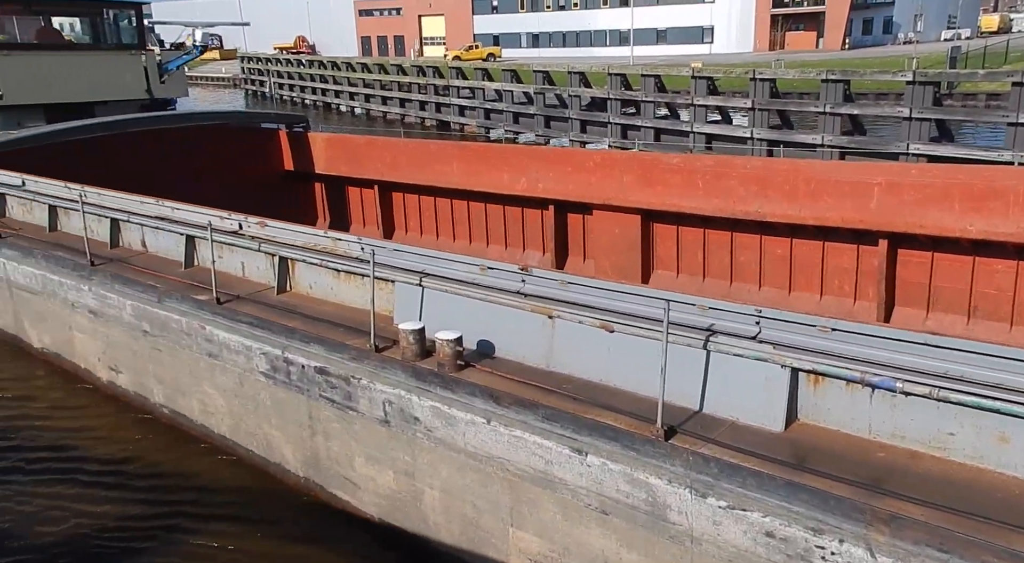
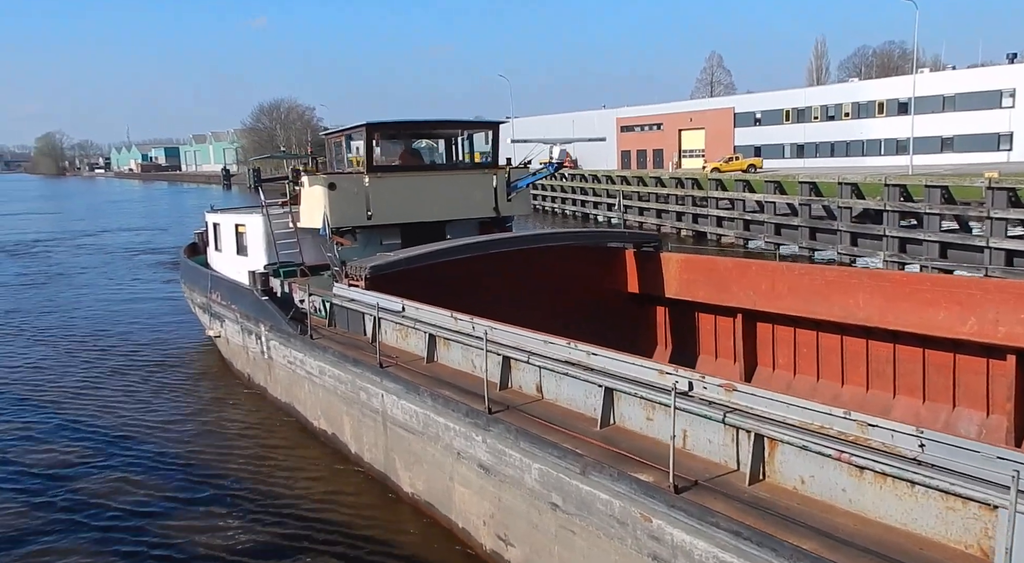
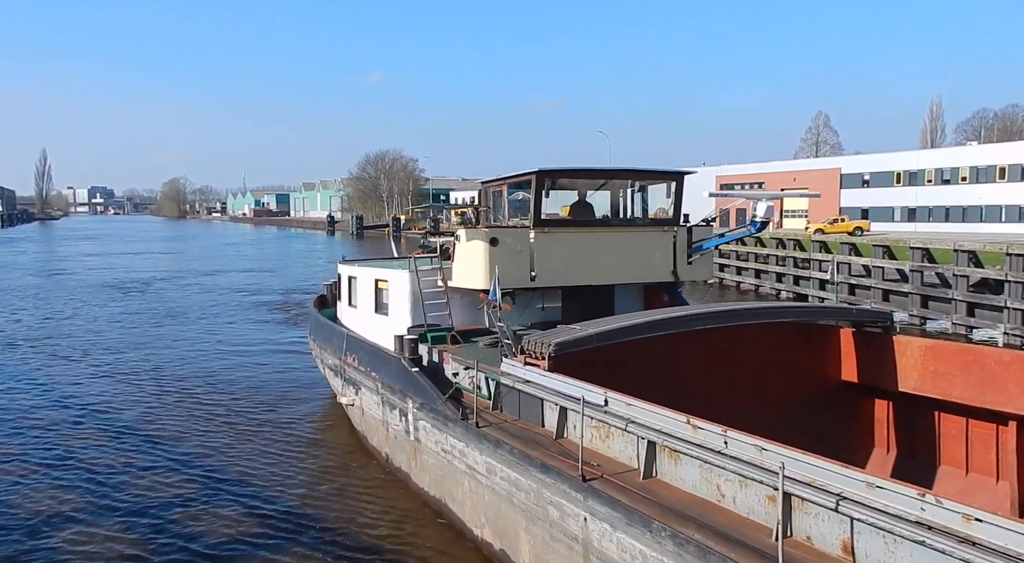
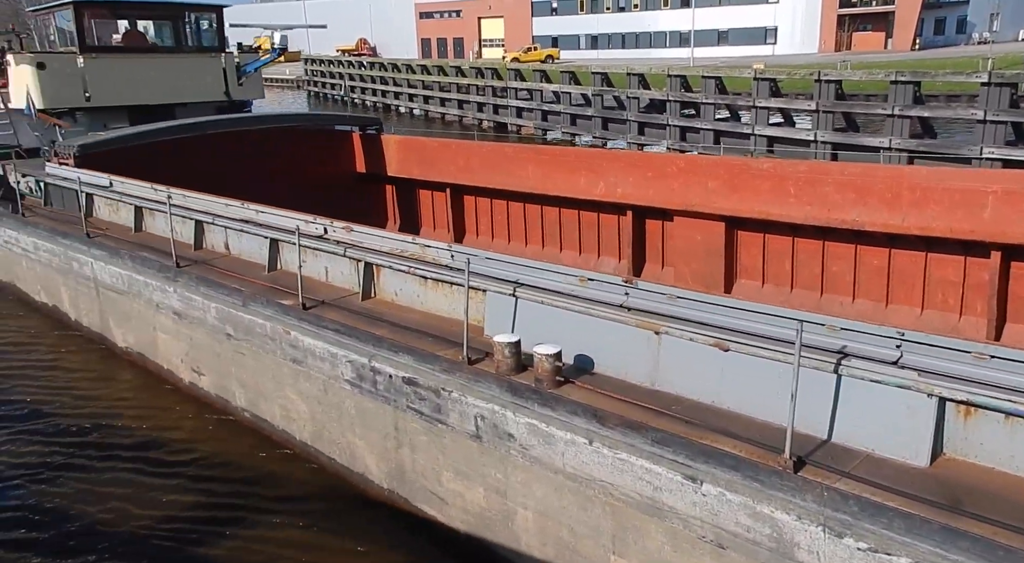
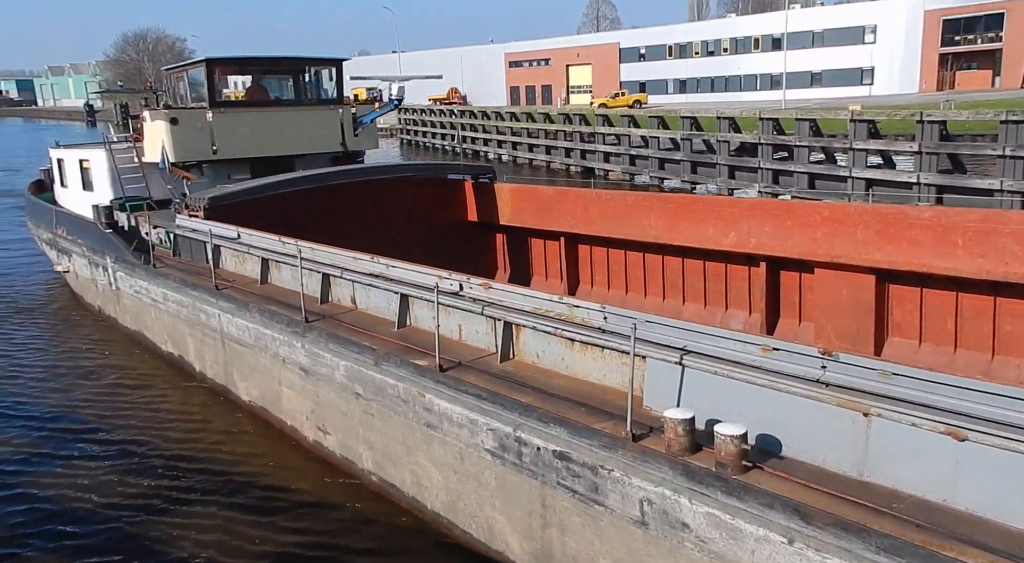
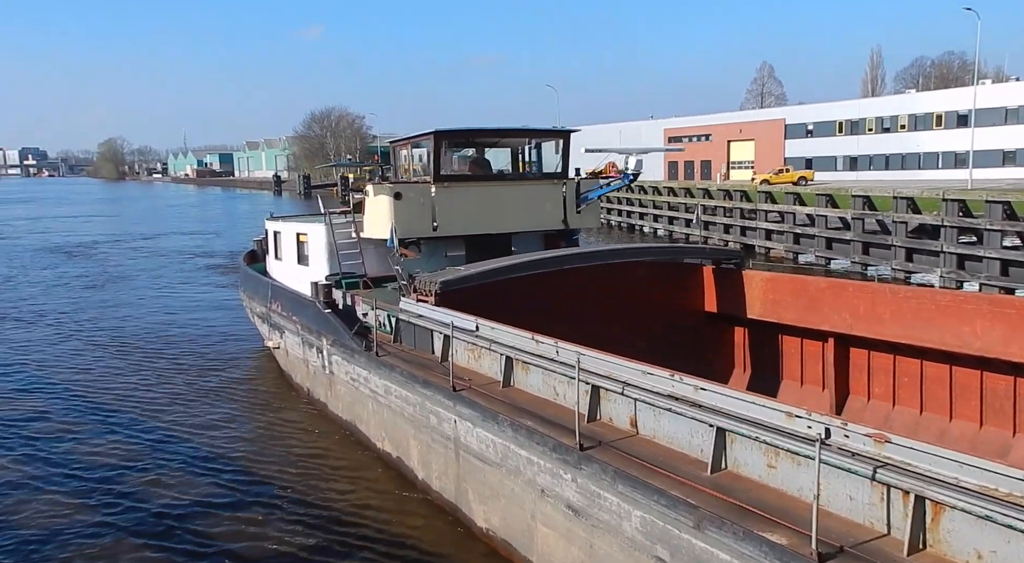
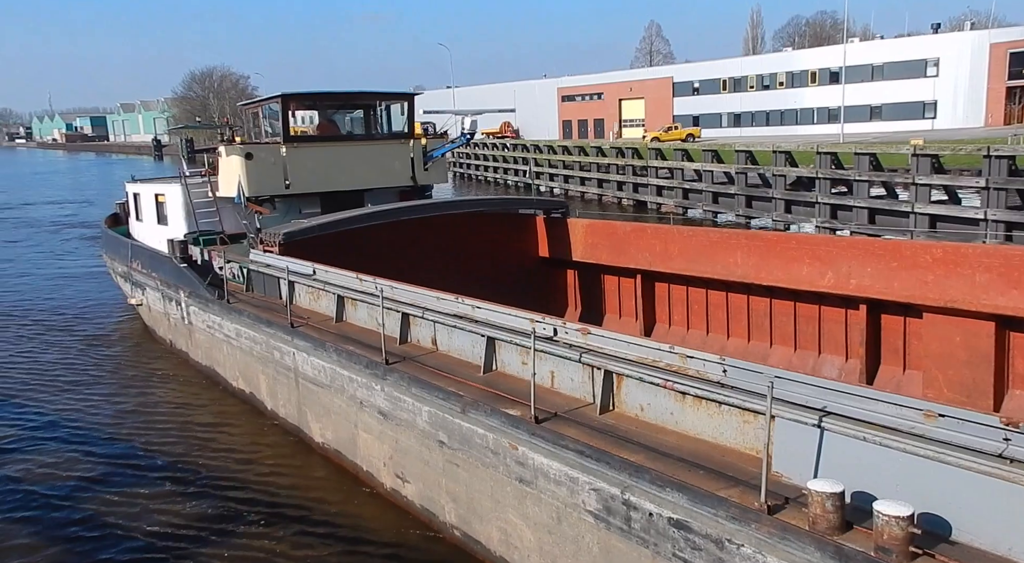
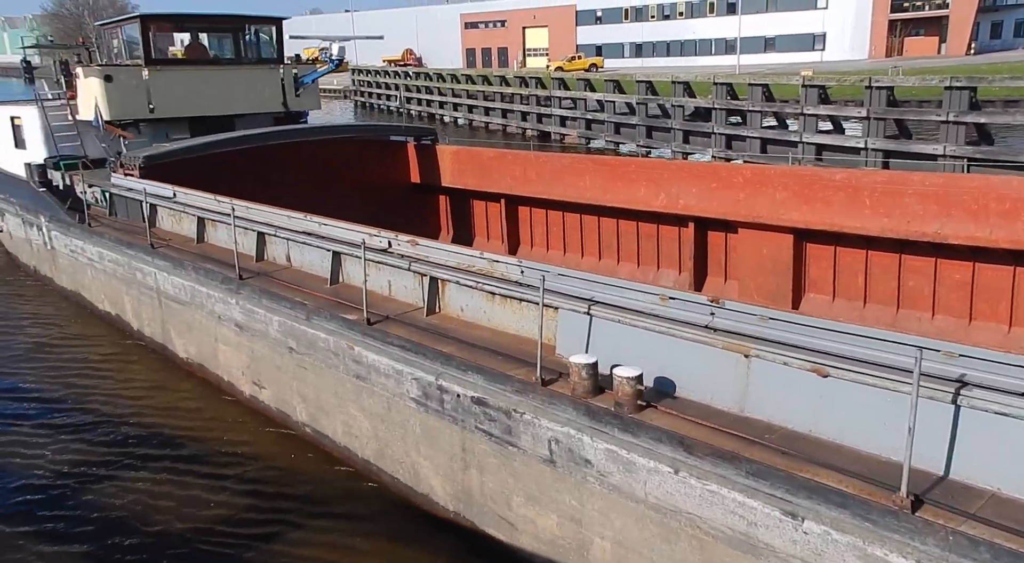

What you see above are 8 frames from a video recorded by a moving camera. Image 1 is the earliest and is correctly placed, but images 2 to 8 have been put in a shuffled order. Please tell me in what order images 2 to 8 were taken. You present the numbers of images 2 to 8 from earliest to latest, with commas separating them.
4, 8, 5, 7, 2, 6, 3
